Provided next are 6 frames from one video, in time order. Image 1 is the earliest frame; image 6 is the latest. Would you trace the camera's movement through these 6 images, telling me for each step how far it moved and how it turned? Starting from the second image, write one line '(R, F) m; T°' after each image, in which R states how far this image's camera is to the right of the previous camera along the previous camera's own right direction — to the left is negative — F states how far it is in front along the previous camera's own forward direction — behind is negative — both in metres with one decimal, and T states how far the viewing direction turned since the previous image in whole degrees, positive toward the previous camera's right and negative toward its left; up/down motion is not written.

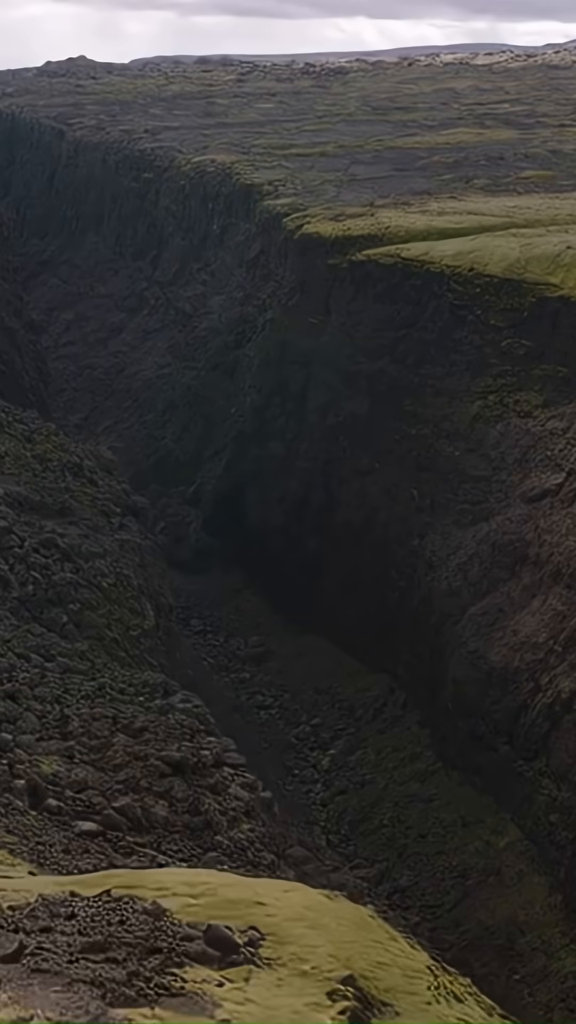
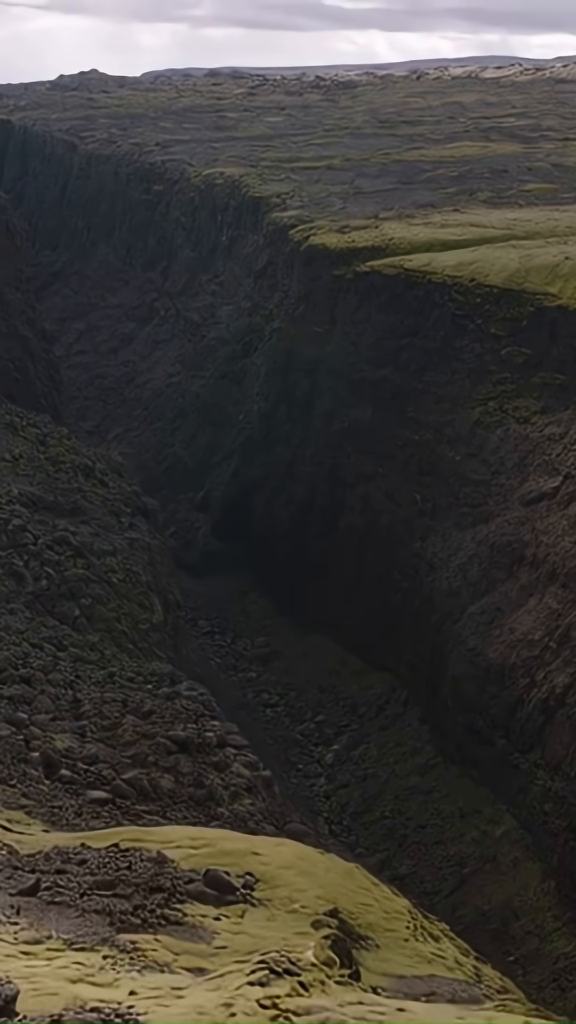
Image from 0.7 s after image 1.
(+0.1, -0.7) m; 0°
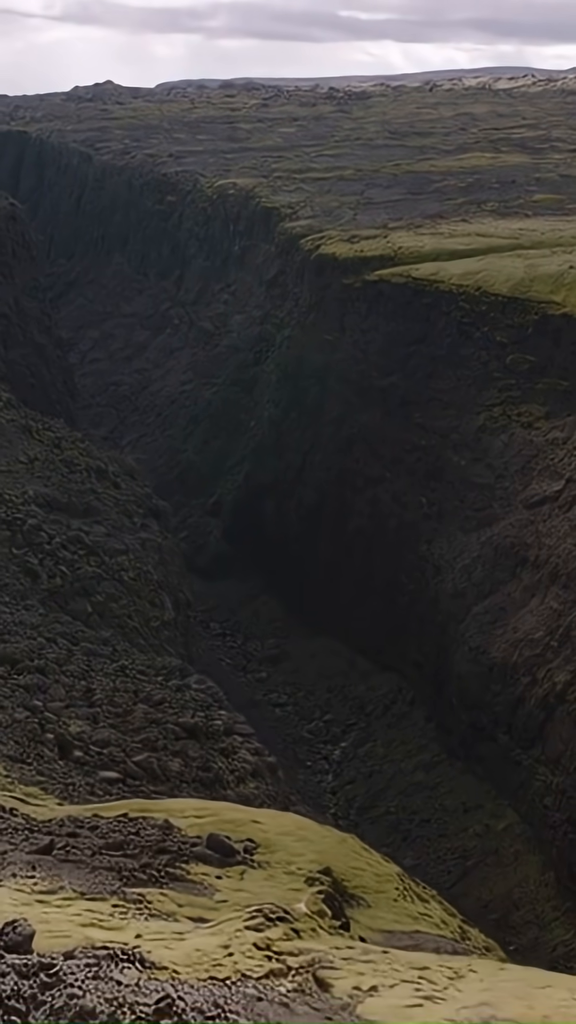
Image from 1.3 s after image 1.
(+0.1, -0.6) m; 0°
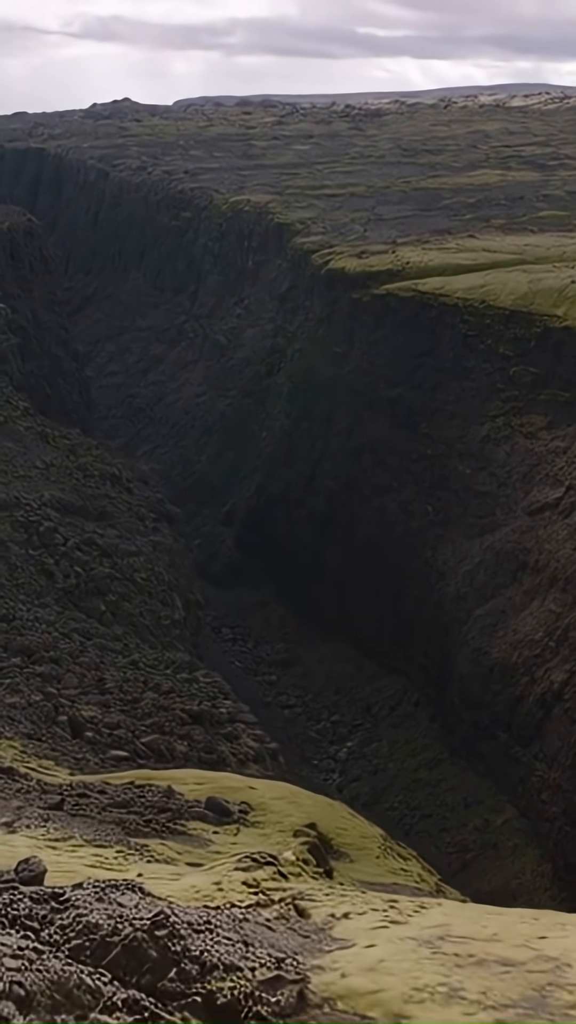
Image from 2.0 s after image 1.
(+0.1, -0.8) m; 0°
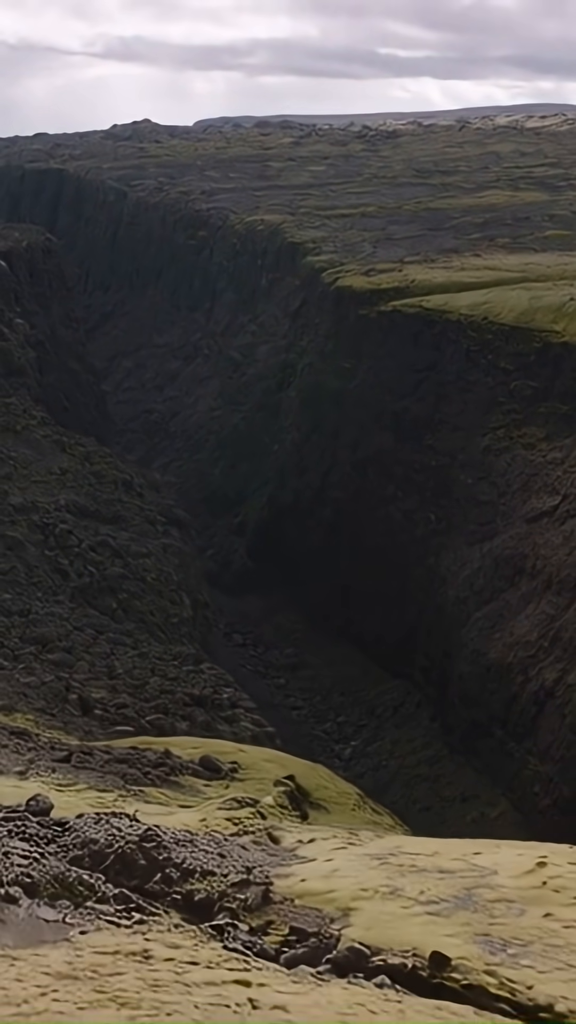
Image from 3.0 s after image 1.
(+0.2, -1.0) m; -1°
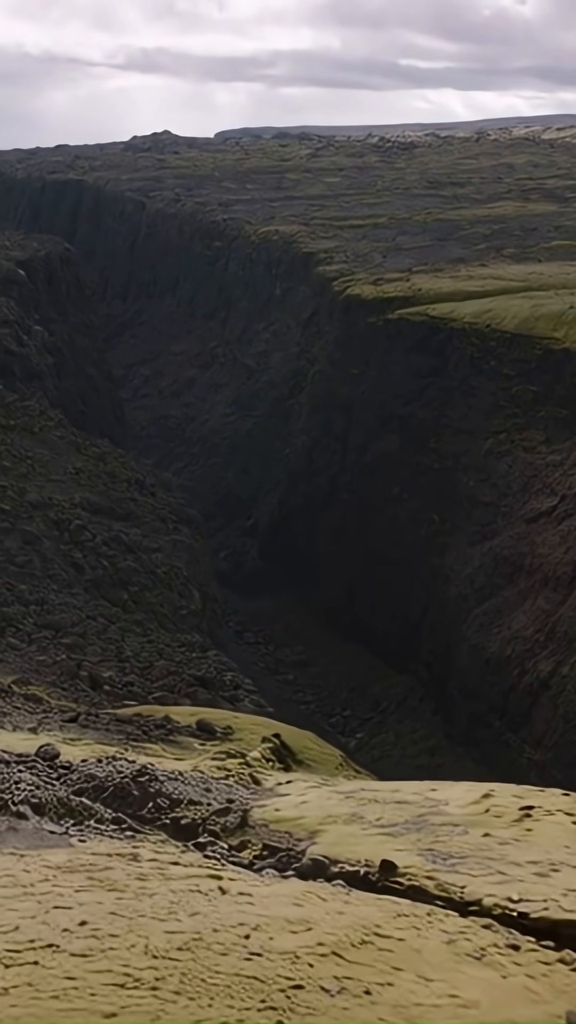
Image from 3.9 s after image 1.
(+0.2, -1.0) m; -1°
